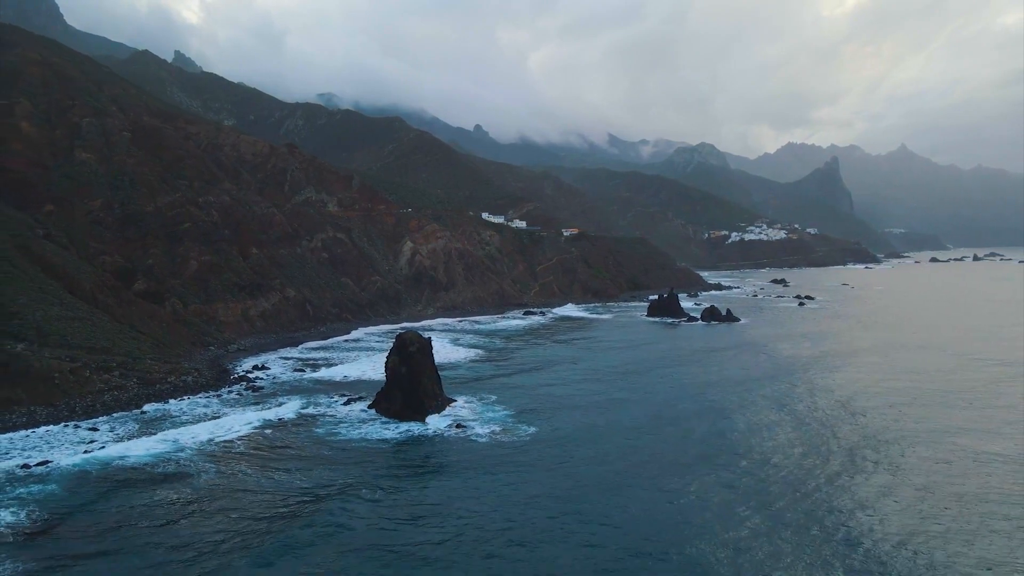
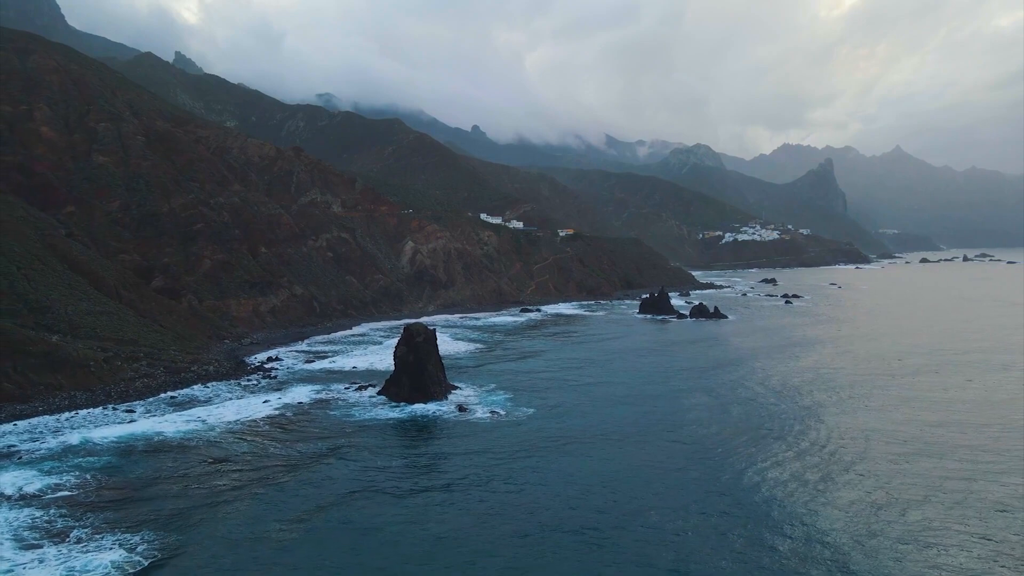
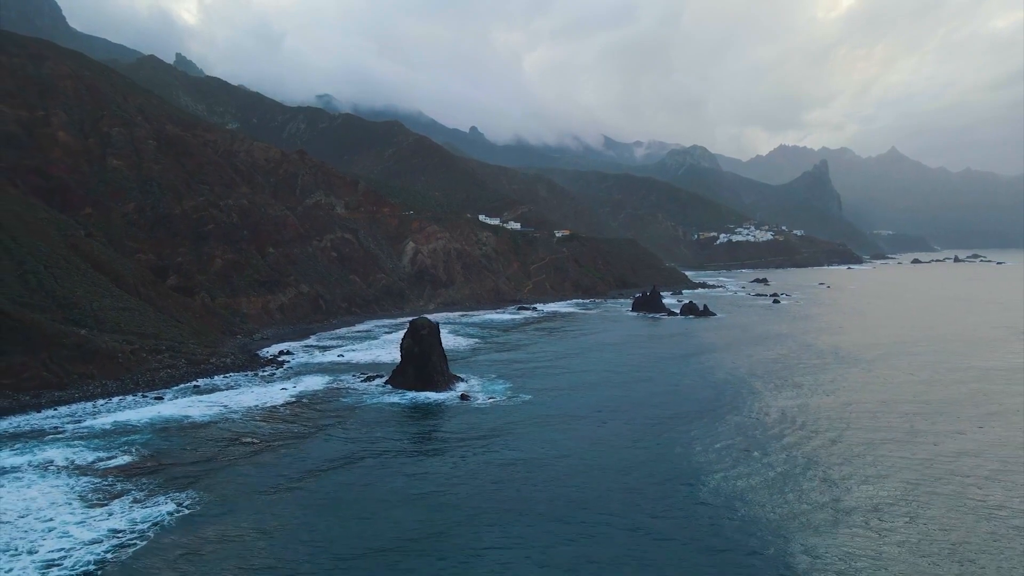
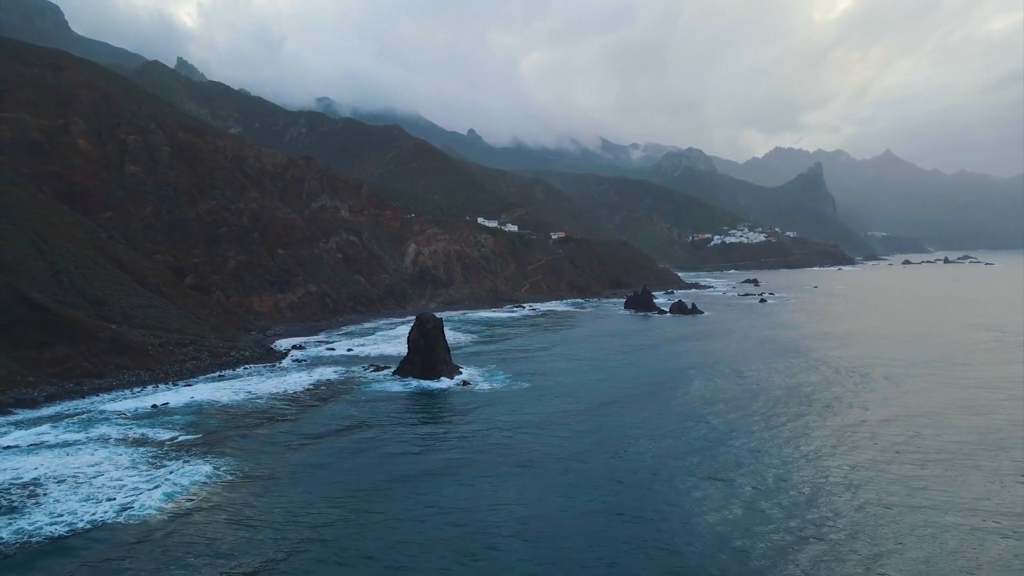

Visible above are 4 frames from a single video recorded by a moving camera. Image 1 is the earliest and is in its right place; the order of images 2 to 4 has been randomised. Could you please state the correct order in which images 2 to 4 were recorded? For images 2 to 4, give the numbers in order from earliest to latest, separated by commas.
2, 3, 4
